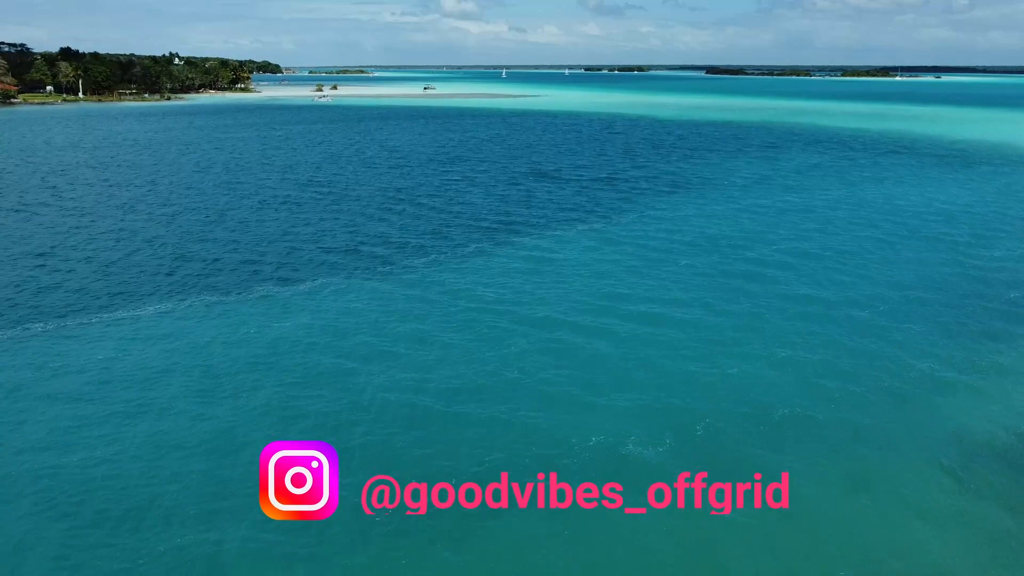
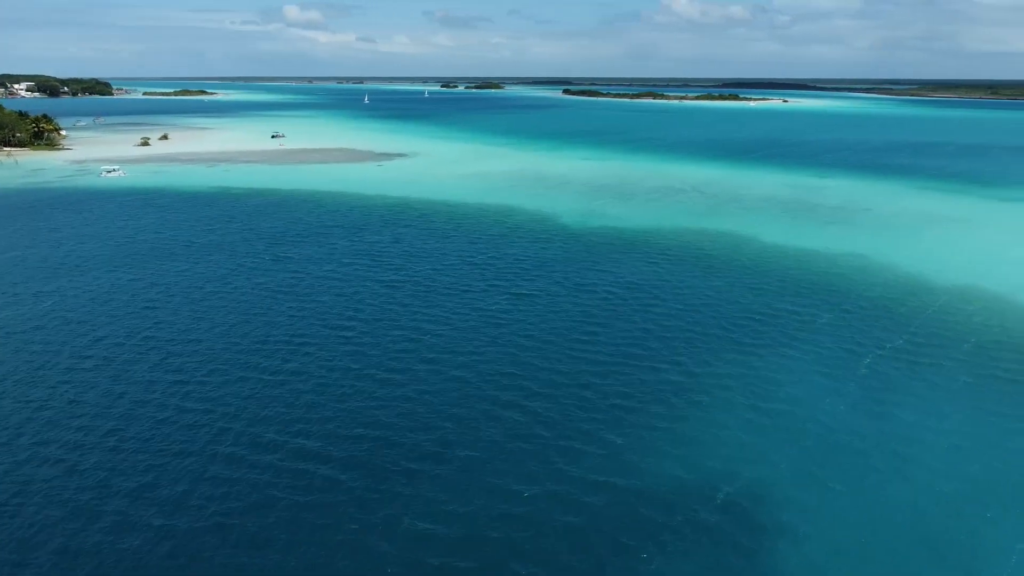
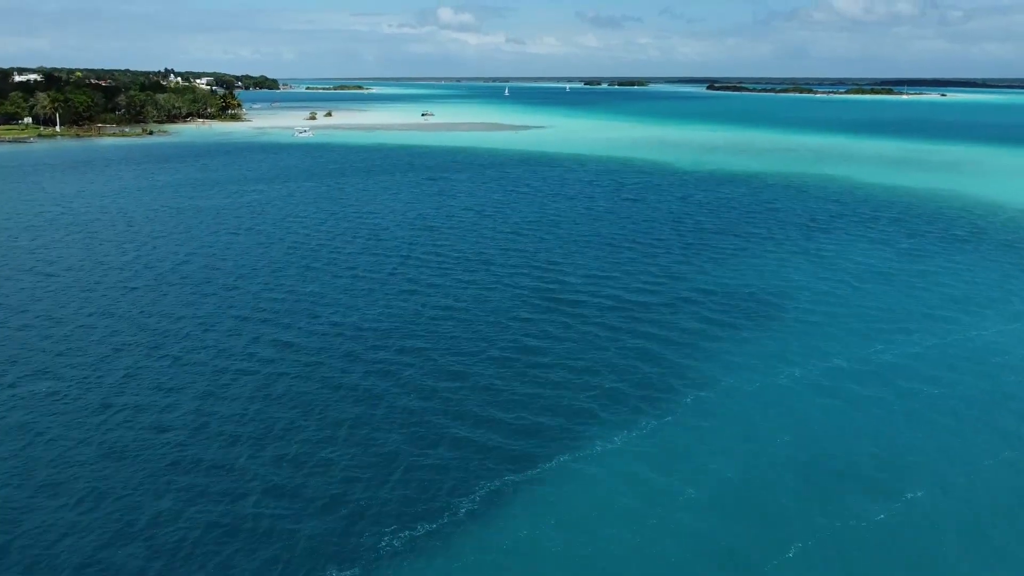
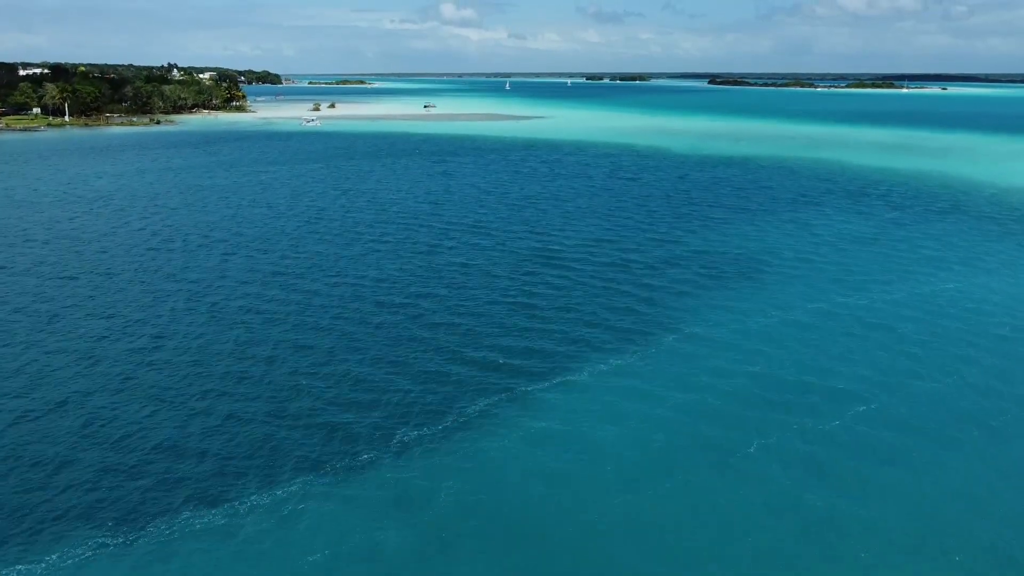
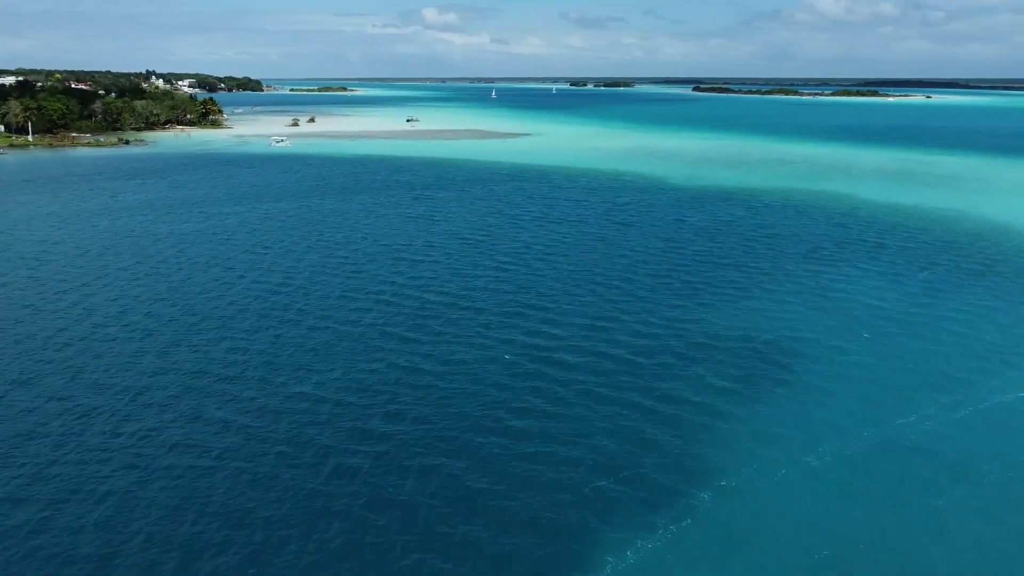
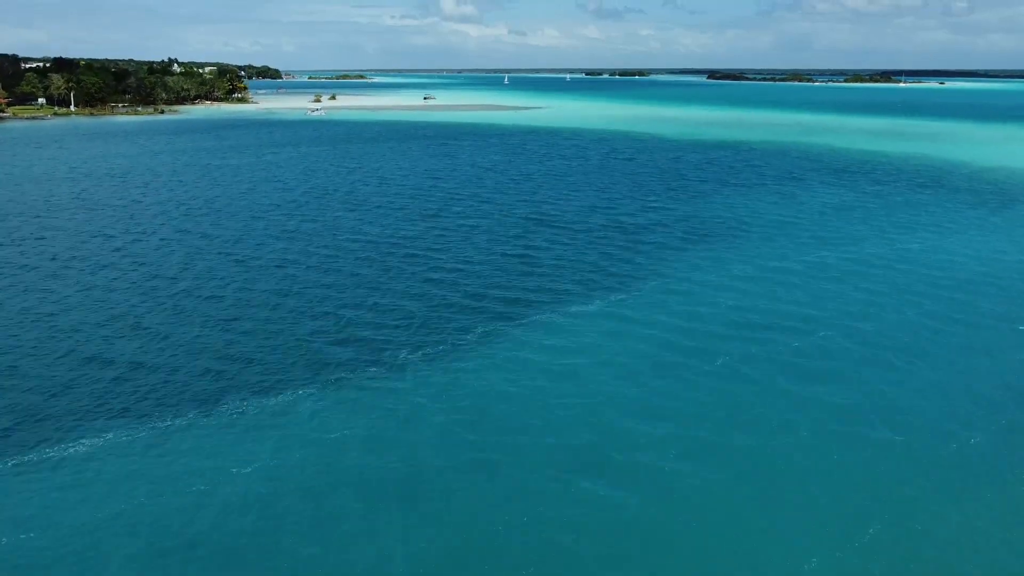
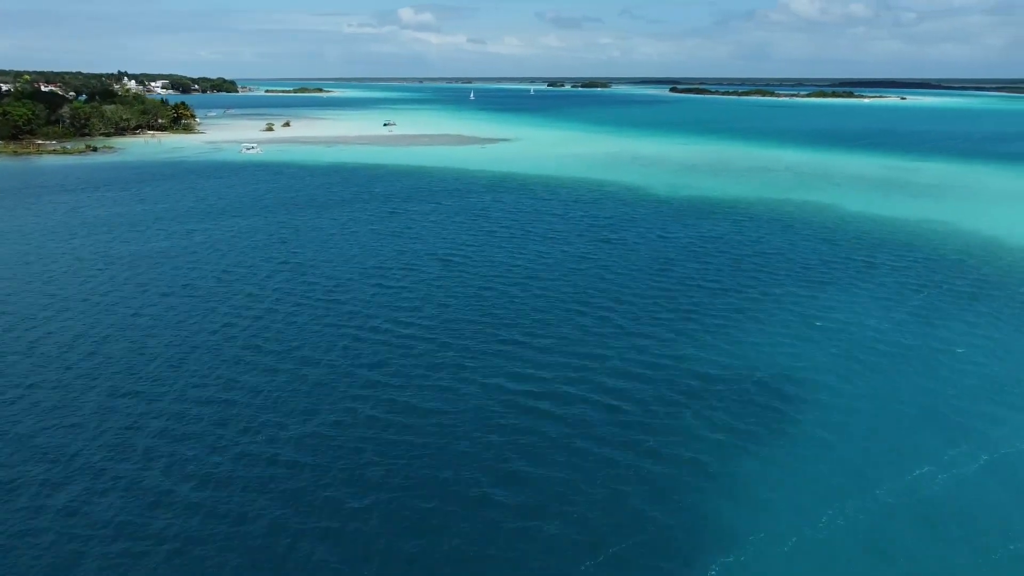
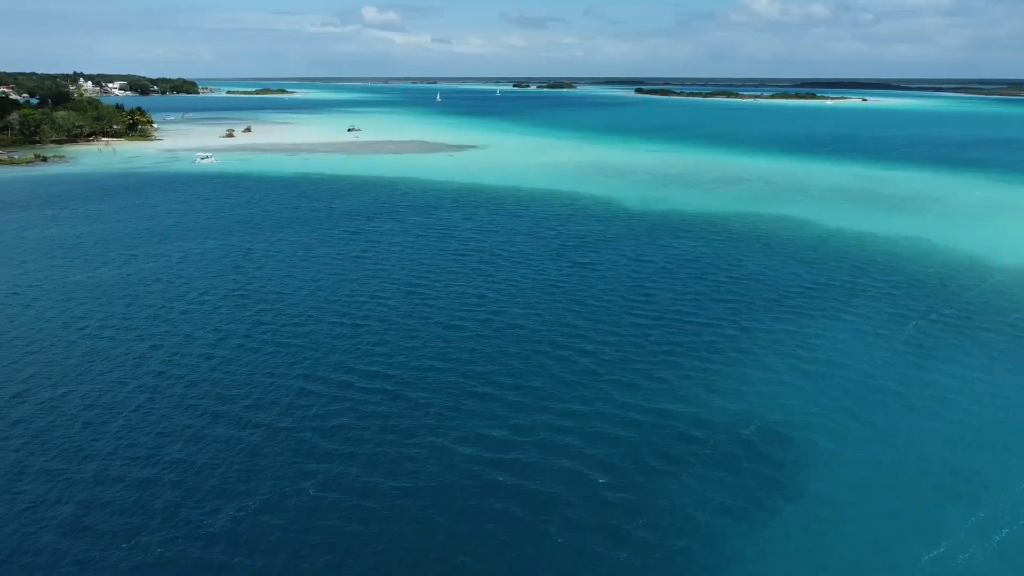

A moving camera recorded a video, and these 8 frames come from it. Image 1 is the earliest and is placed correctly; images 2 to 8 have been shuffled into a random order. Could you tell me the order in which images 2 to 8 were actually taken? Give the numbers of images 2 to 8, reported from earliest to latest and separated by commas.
6, 4, 3, 5, 7, 8, 2
